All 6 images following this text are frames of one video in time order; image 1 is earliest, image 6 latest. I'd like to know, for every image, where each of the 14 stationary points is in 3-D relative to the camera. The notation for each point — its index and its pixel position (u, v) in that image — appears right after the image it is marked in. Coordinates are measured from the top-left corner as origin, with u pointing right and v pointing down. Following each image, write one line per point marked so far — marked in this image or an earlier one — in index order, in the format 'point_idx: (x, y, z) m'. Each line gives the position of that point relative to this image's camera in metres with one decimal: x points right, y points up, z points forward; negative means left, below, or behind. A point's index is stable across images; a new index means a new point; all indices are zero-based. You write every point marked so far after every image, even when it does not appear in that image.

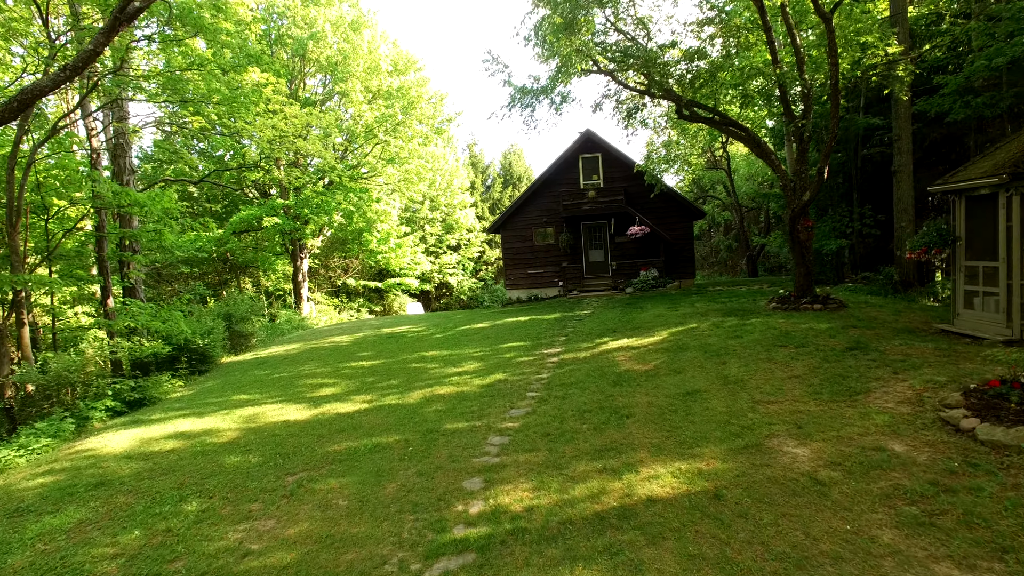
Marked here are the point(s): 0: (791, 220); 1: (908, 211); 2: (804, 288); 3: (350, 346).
0: (+4.6, +1.1, +11.0) m
1: (+7.6, +1.5, +12.9) m
2: (+4.8, 0.0, +11.1) m
3: (-2.9, -1.0, +12.1) m
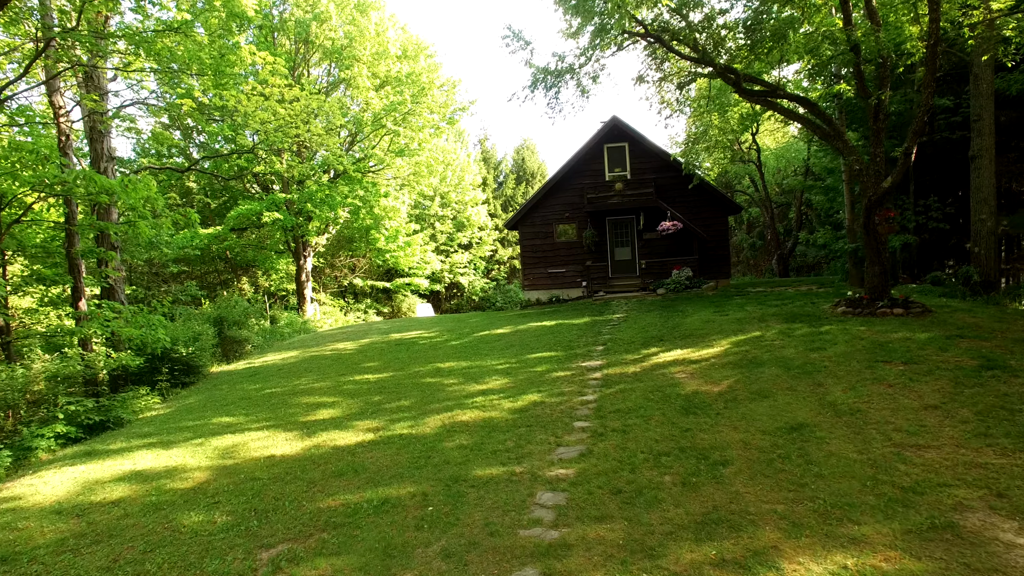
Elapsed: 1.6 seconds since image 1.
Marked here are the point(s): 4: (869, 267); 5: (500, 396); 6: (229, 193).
0: (+5.0, +1.1, +9.5) m
1: (+8.0, +1.4, +11.3) m
2: (+5.2, 0.0, +9.6) m
3: (-2.5, -1.0, +10.7) m
4: (+5.1, +0.3, +9.6) m
5: (-0.1, -1.1, +6.9) m
6: (-8.2, +2.8, +19.6) m
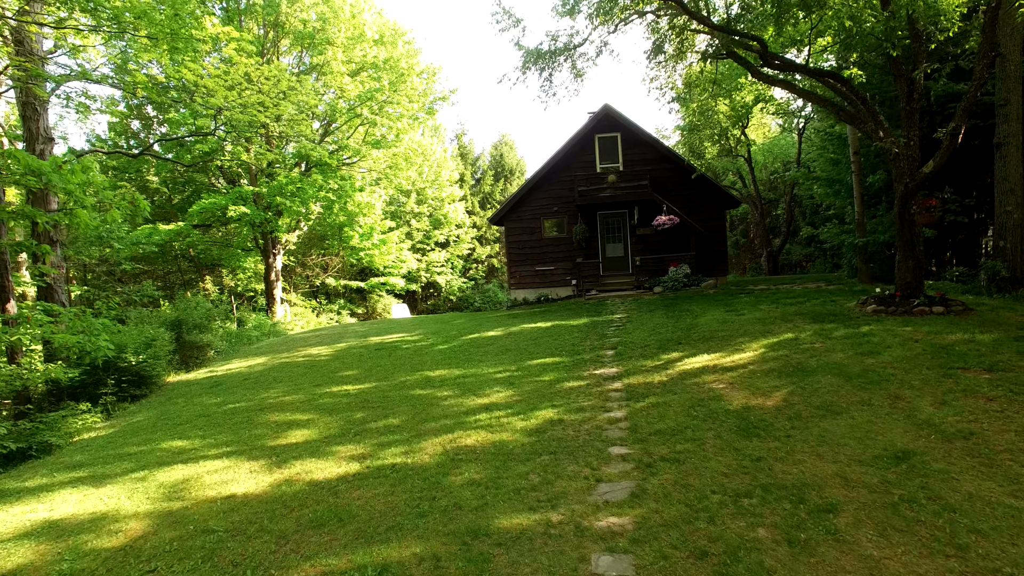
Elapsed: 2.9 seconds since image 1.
0: (+4.9, +1.1, +8.6) m
1: (+7.9, +1.5, +10.6) m
2: (+5.2, 0.0, +8.7) m
3: (-2.6, -1.0, +9.5) m
4: (+5.1, +0.4, +8.8) m
5: (0.0, -1.1, +5.8) m
6: (-8.7, +2.8, +18.2) m
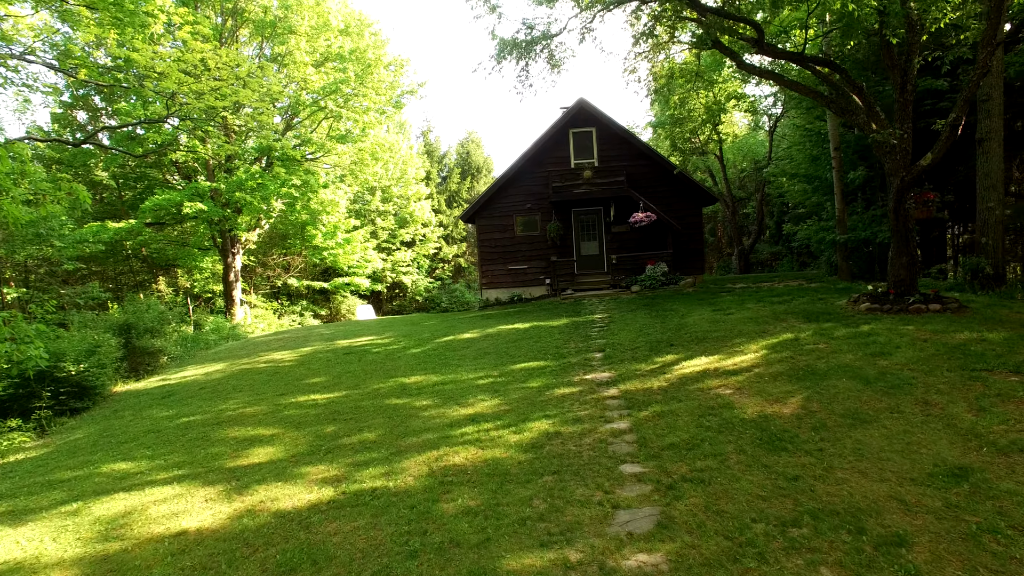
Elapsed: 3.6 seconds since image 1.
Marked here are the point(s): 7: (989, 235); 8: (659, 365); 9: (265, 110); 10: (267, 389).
0: (+4.7, +1.2, +8.3) m
1: (+7.5, +1.6, +10.5) m
2: (+4.9, +0.1, +8.5) m
3: (-2.8, -1.0, +8.8) m
4: (+4.8, +0.4, +8.5) m
5: (-0.1, -1.1, +5.2) m
6: (-9.4, +2.7, +17.2) m
7: (+7.5, +0.8, +10.6) m
8: (+1.5, -0.8, +6.7) m
9: (-5.7, +4.1, +15.4) m
10: (-2.7, -1.1, +7.5) m
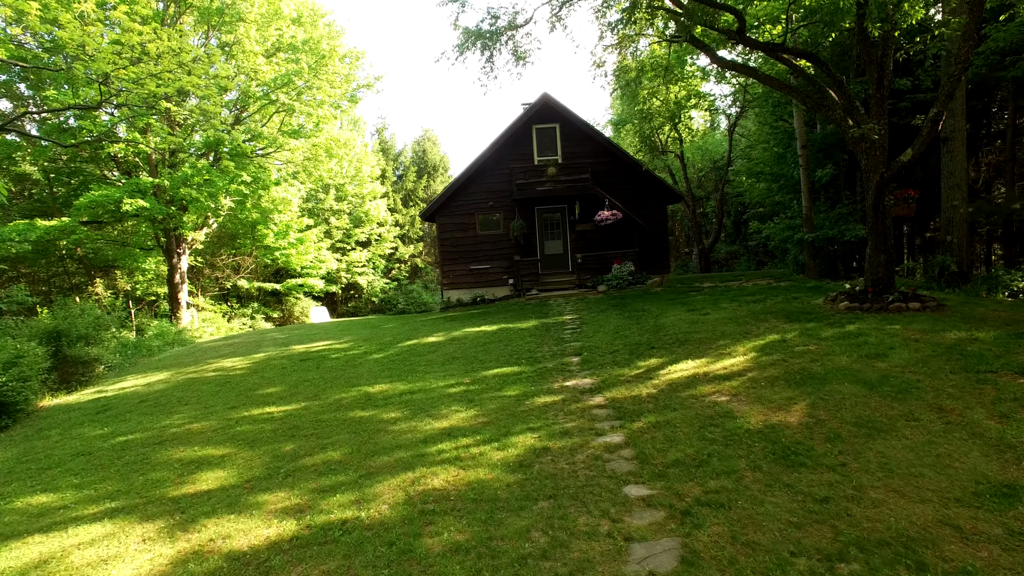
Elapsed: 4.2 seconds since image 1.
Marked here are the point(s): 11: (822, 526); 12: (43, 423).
0: (+4.3, +1.2, +8.1) m
1: (+7.0, +1.6, +10.5) m
2: (+4.6, +0.1, +8.3) m
3: (-3.2, -1.1, +8.2) m
4: (+4.4, +0.4, +8.3) m
5: (-0.2, -1.1, +4.8) m
6: (-10.3, +2.6, +16.1) m
7: (+7.0, +0.9, +10.6) m
8: (+1.2, -0.8, +6.3) m
9: (-6.5, +4.0, +14.6) m
10: (-3.0, -1.1, +6.8) m
11: (+1.3, -1.0, +2.9) m
12: (-4.6, -1.3, +6.7) m
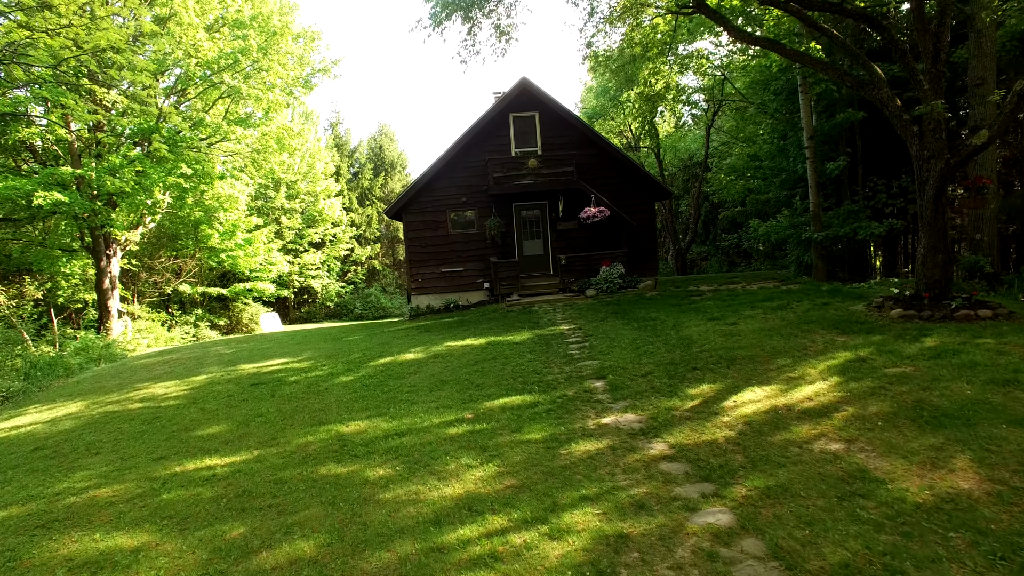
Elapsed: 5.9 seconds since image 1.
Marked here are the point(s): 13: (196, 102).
0: (+4.3, +1.1, +7.0) m
1: (+6.9, +1.6, +9.5) m
2: (+4.6, 0.0, +7.2) m
3: (-3.2, -1.1, +6.5) m
4: (+4.4, +0.4, +7.2) m
5: (0.0, -1.1, +3.3) m
6: (-10.9, +2.5, +13.9) m
7: (+6.8, +0.8, +9.6) m
8: (+1.4, -0.8, +4.9) m
9: (-6.9, +3.9, +12.7) m
10: (-2.9, -1.2, +5.2) m
11: (+1.7, -1.1, +1.6) m
12: (-4.5, -1.4, +4.9) m
13: (-7.1, +4.2, +15.3) m
